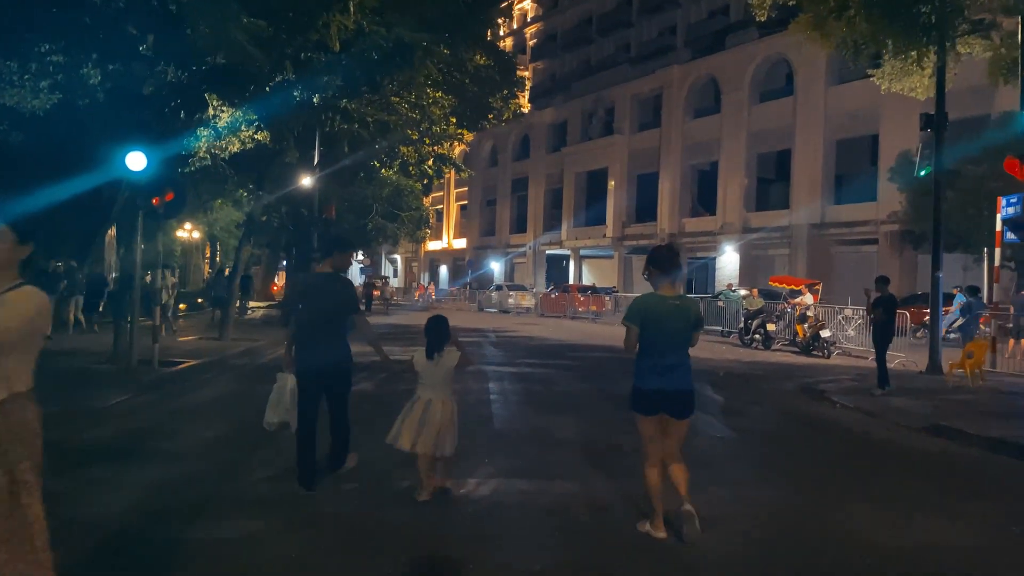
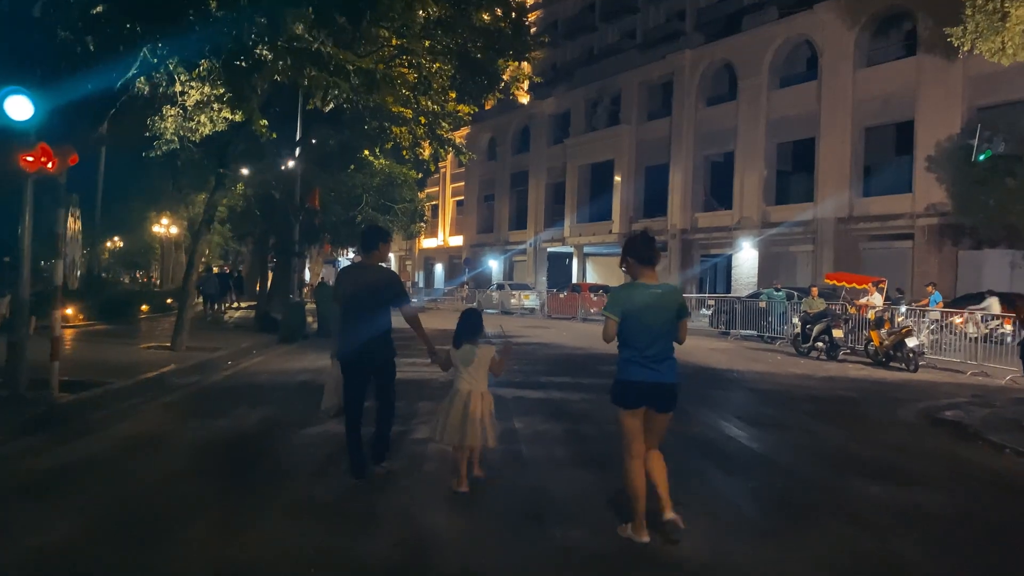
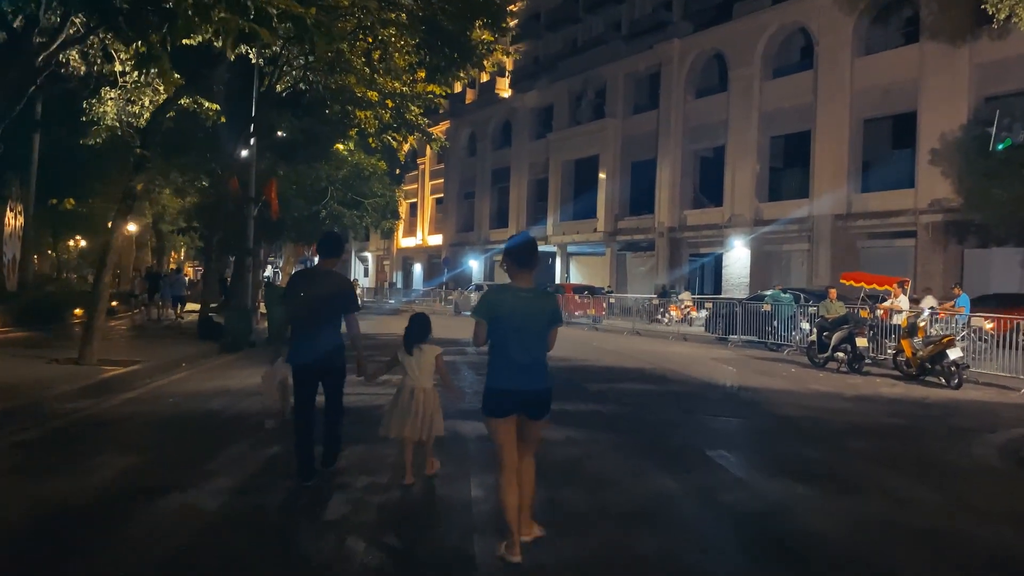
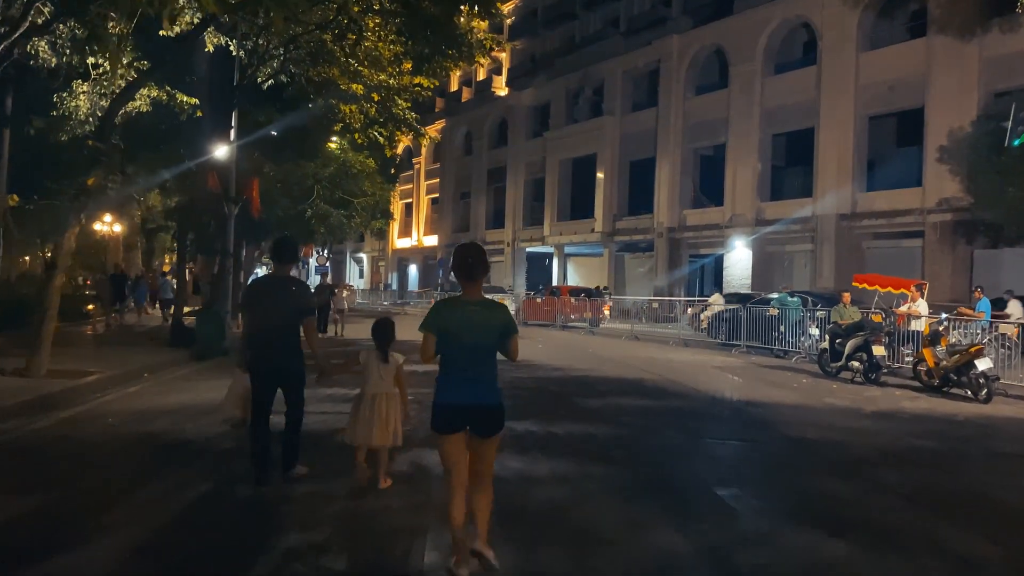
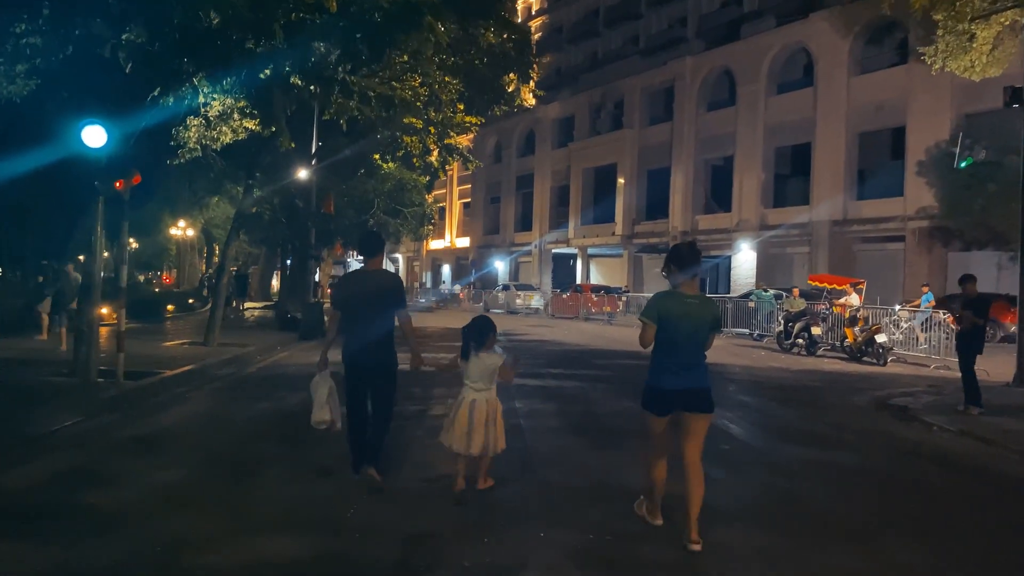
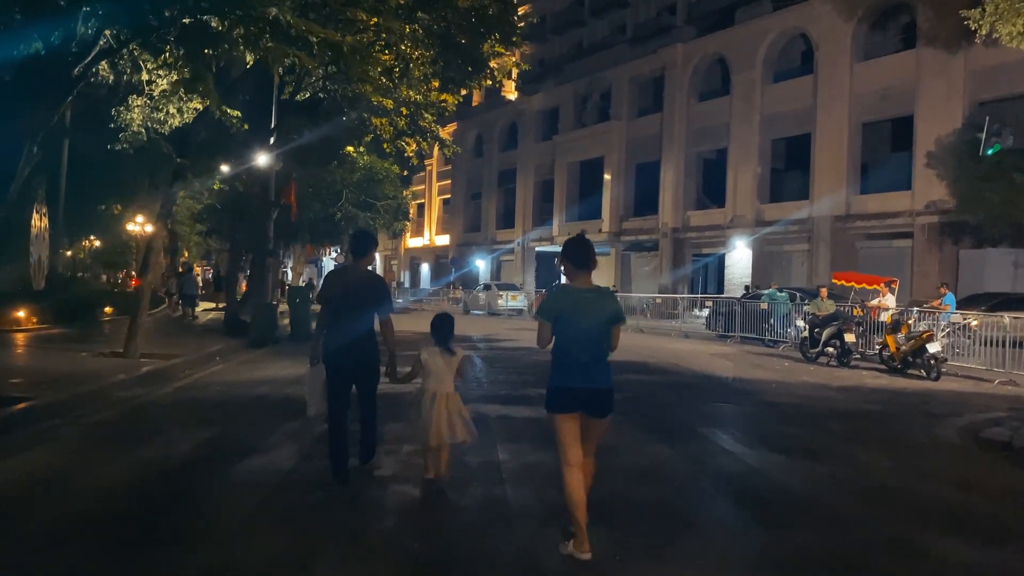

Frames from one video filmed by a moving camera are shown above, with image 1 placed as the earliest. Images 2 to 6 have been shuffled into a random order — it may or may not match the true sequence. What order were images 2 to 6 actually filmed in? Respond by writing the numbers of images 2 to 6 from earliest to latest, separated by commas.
5, 2, 6, 3, 4
